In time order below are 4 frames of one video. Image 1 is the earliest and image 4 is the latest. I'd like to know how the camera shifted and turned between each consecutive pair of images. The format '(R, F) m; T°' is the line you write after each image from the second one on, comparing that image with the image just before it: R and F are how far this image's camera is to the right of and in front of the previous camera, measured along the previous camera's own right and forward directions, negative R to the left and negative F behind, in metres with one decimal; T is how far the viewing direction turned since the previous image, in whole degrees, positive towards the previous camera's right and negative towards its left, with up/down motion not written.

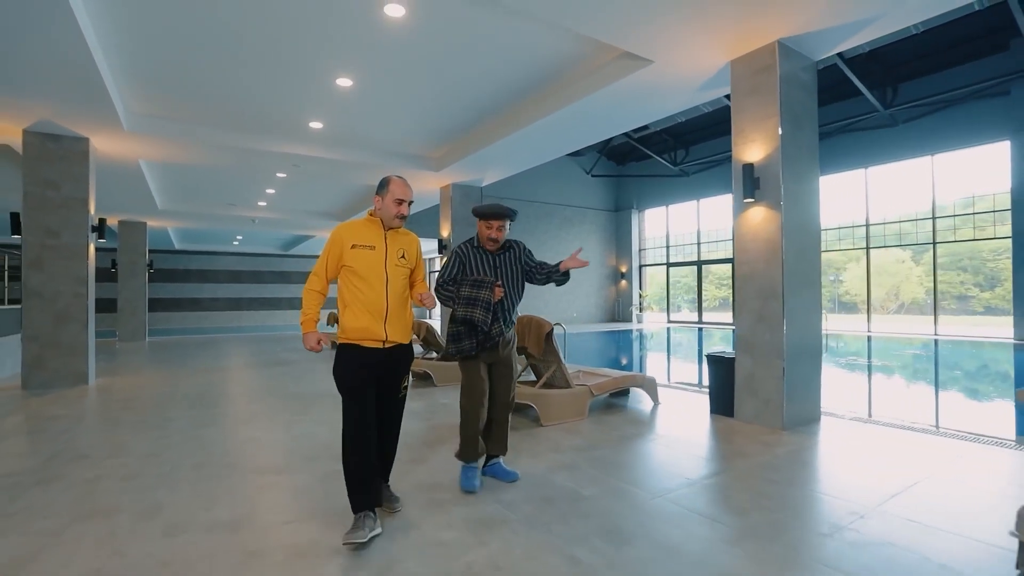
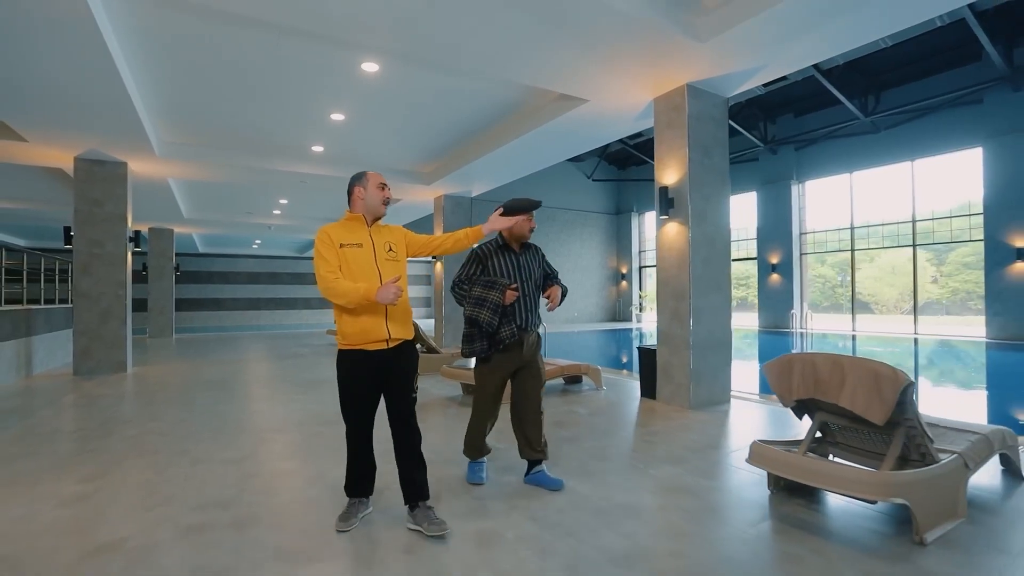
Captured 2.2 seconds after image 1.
(+0.6, -0.8) m; -2°
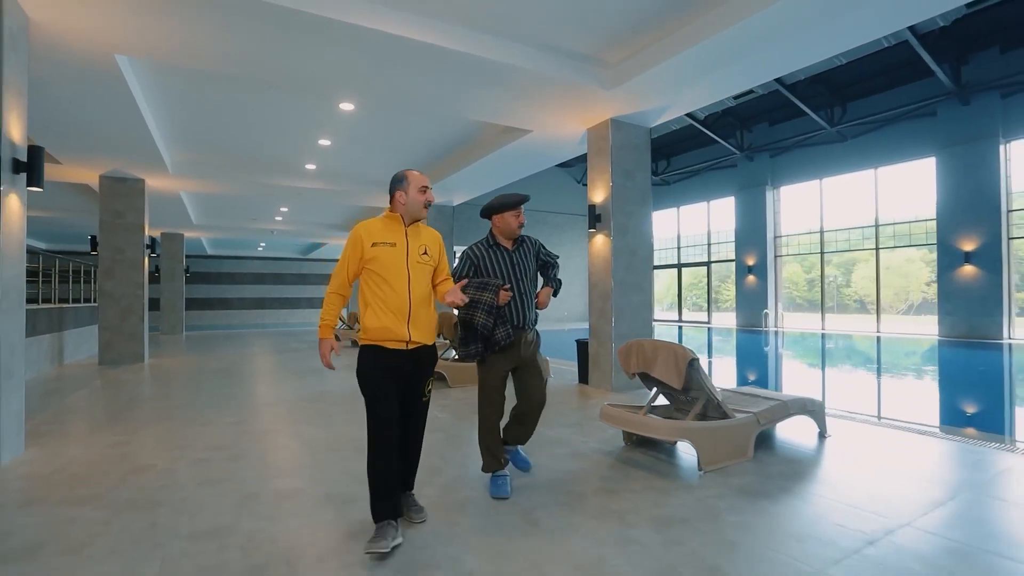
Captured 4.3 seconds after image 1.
(+0.6, -0.9) m; -1°
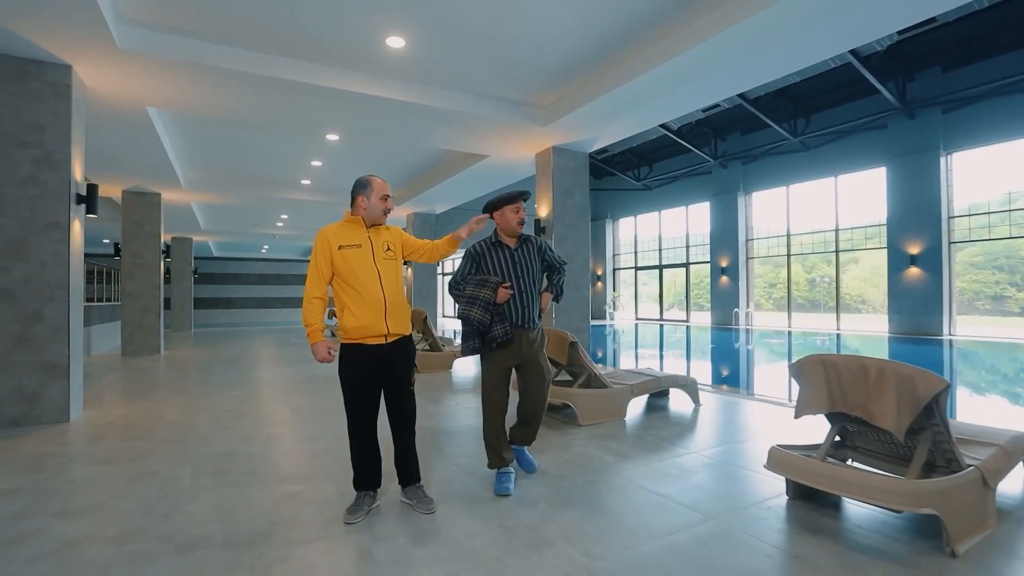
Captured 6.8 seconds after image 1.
(+0.6, -1.0) m; 0°
